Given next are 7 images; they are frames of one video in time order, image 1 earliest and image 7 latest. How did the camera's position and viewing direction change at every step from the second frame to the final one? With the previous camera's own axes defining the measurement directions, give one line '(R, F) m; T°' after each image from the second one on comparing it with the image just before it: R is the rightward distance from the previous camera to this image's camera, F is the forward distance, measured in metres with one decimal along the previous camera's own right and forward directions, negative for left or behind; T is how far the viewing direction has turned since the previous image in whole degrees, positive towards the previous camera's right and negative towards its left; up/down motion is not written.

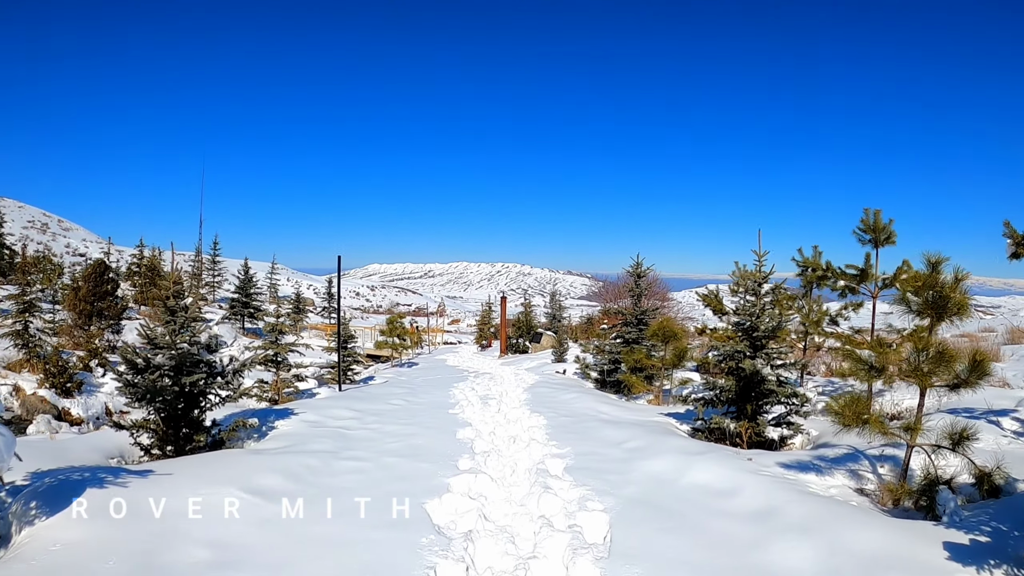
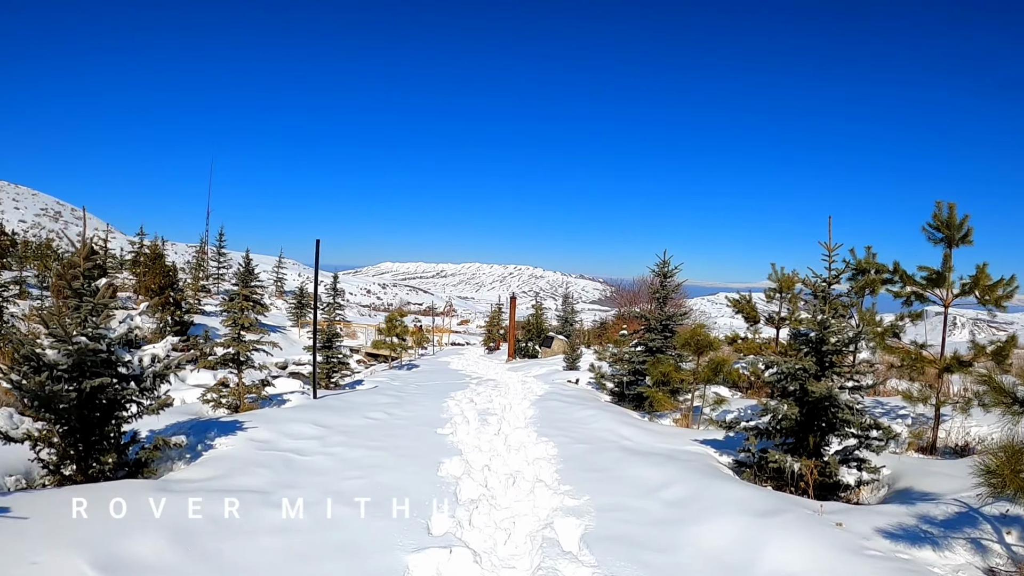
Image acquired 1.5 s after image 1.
(+0.1, +1.5) m; -2°
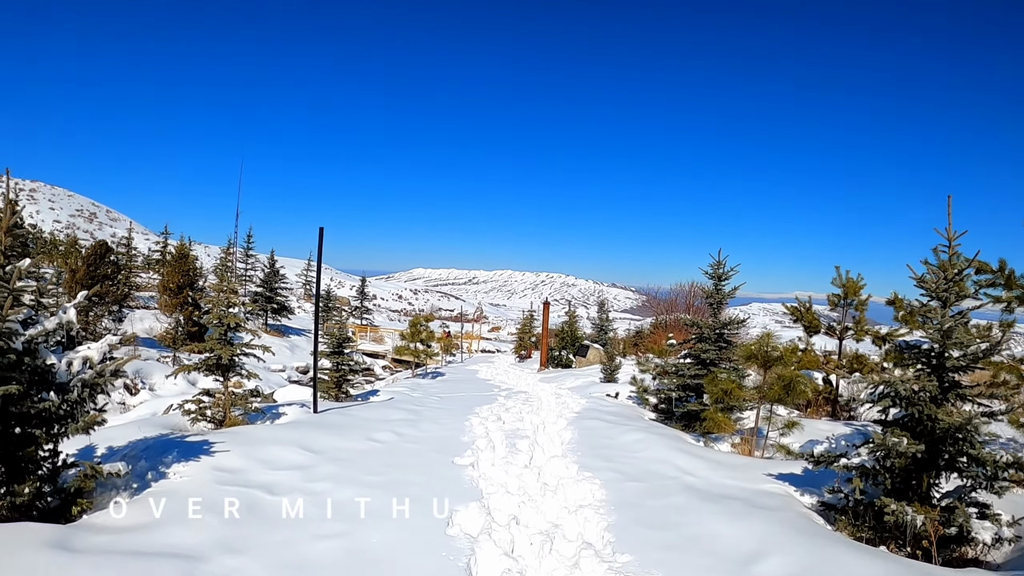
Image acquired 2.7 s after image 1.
(-0.1, +1.2) m; -4°
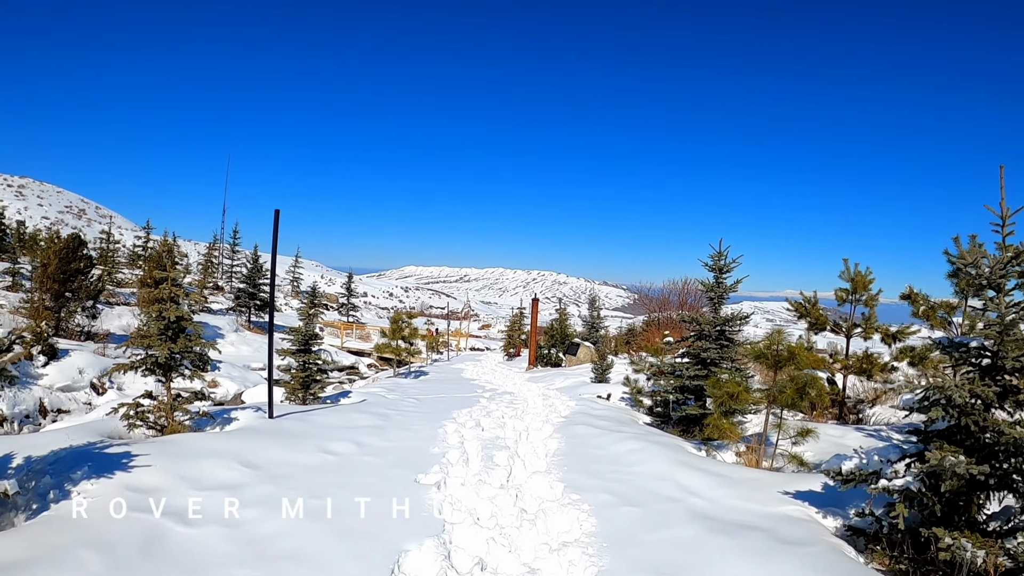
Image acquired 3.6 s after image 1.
(+0.2, +0.8) m; +1°
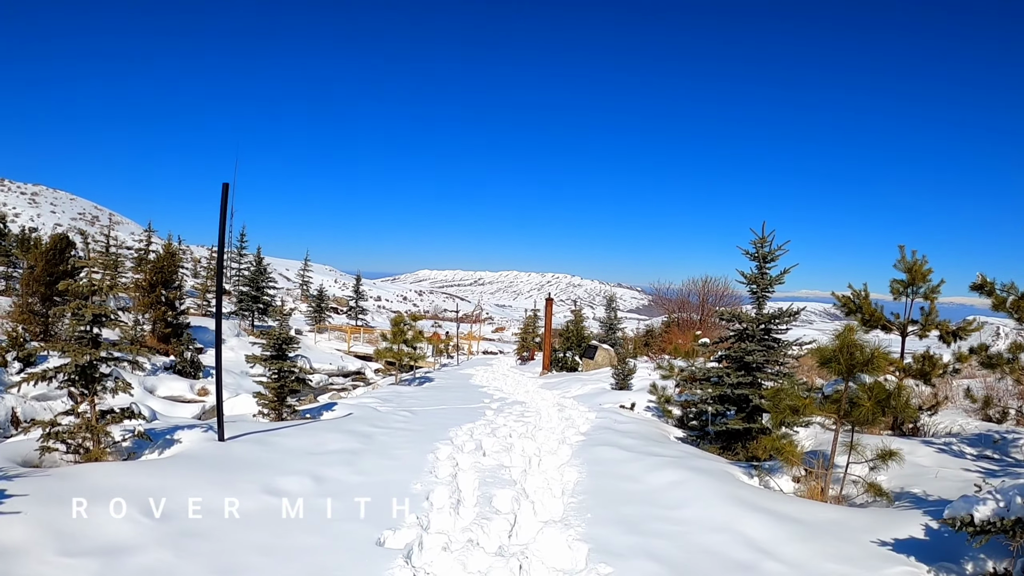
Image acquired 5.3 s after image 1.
(+0.1, +1.3) m; -2°
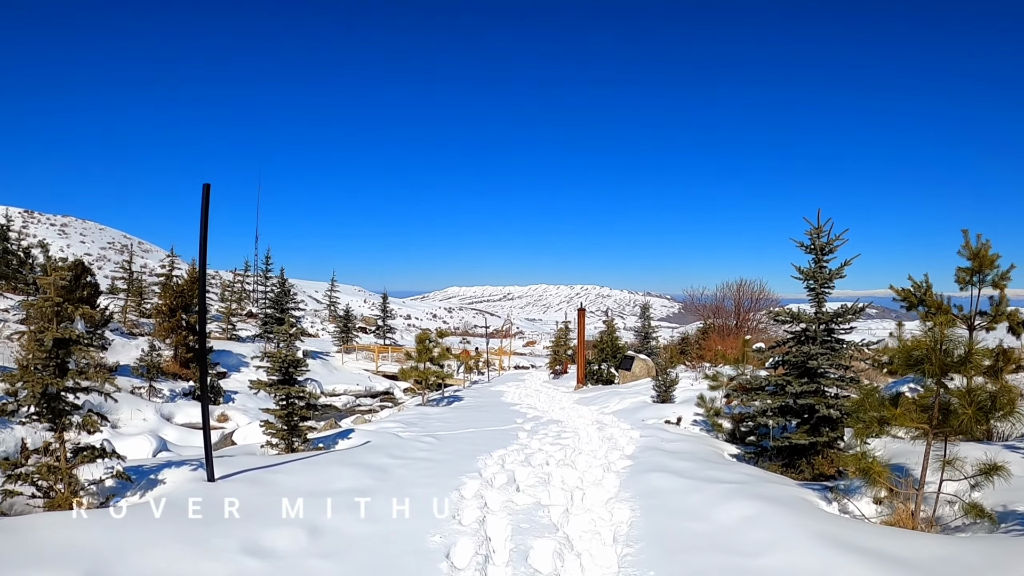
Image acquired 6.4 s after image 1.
(0.0, +0.7) m; -3°
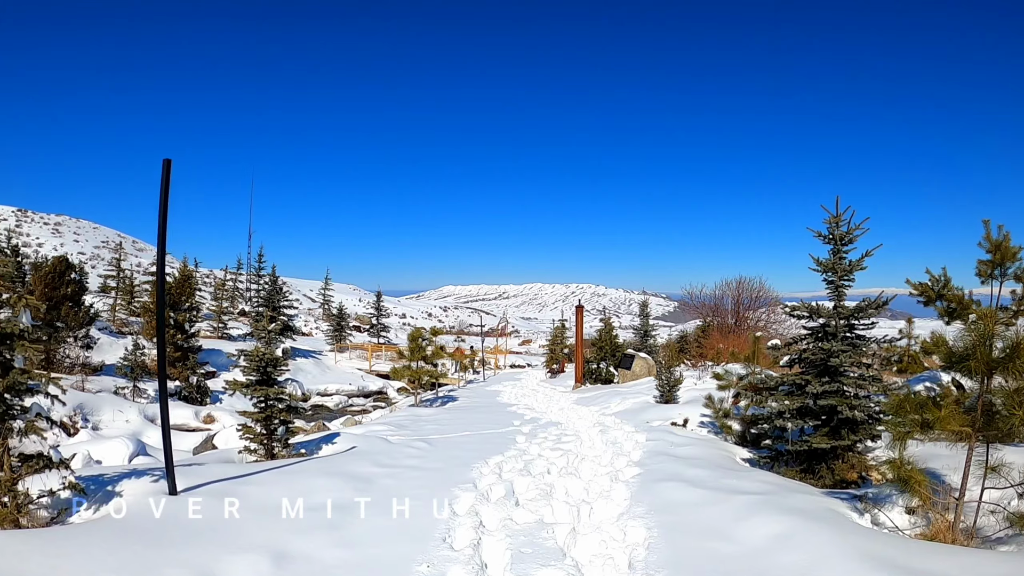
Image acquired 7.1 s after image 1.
(0.0, +0.5) m; 0°
